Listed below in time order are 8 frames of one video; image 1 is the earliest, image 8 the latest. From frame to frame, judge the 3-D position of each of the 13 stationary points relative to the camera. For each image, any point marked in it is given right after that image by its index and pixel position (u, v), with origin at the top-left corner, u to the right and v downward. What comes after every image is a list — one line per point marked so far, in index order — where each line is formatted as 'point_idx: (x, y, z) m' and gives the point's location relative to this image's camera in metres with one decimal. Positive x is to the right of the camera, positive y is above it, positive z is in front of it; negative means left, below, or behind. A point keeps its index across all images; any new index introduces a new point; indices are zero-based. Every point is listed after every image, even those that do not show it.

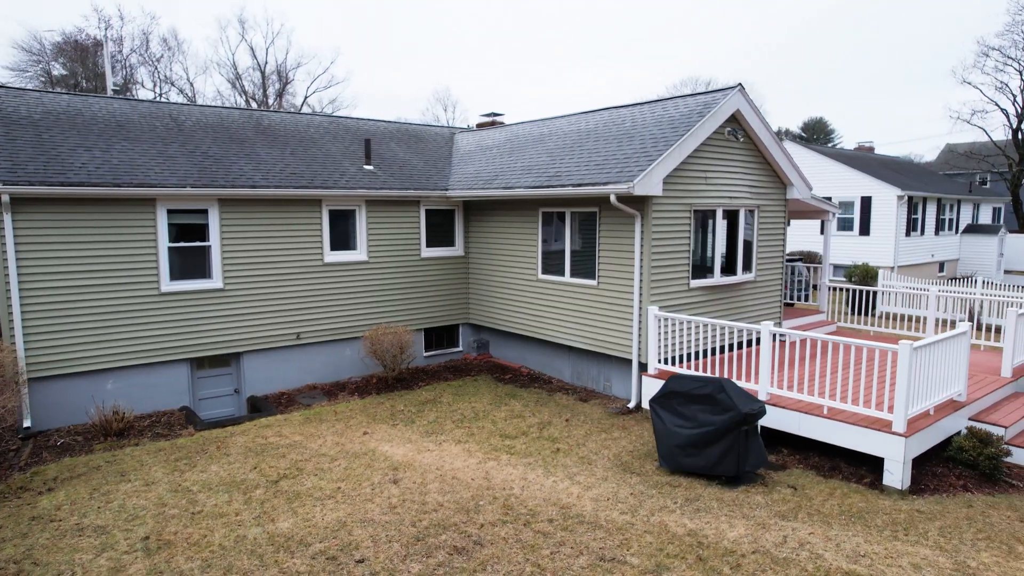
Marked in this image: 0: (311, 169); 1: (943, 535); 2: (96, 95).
0: (-3.2, +1.9, +10.3) m
1: (+3.7, -2.1, +5.5) m
2: (-6.7, +3.1, +10.5) m
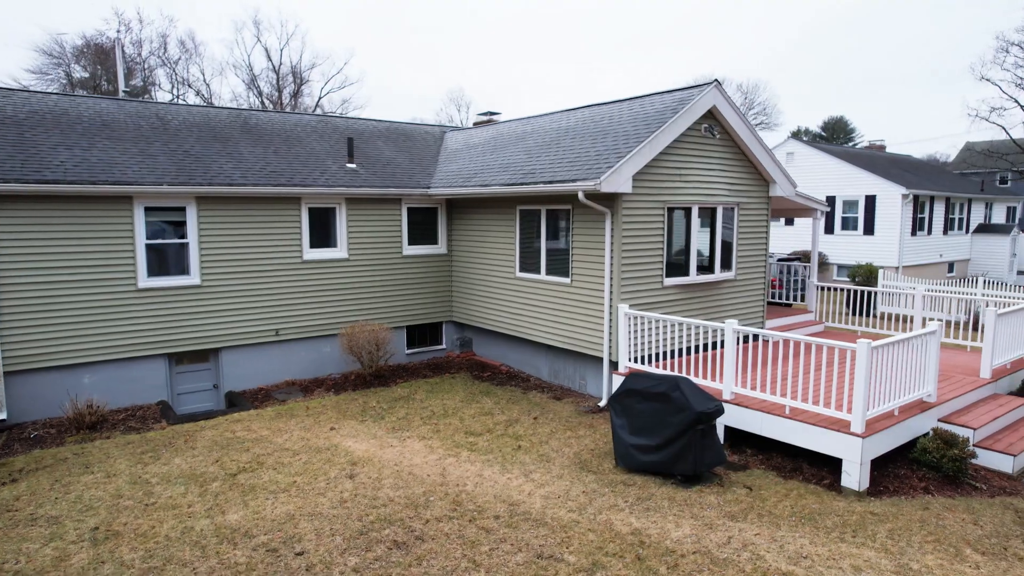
0: (-3.5, +2.0, +10.4) m
1: (+3.2, -2.1, +5.4) m
2: (-7.1, +3.2, +10.7) m
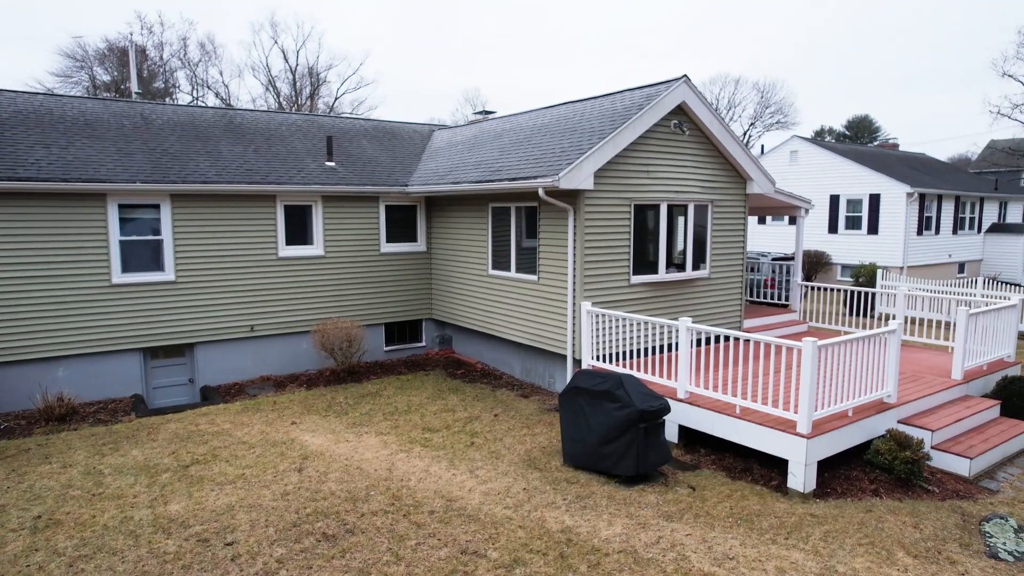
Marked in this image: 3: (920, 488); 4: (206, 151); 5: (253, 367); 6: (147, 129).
0: (-4.0, +2.0, +10.6) m
1: (+2.6, -2.1, +5.3) m
2: (-7.5, +3.3, +10.9) m
3: (+4.0, -1.9, +6.2) m
4: (-4.9, +2.2, +10.5) m
5: (-4.1, -1.3, +10.3) m
6: (-6.0, +2.6, +10.7) m
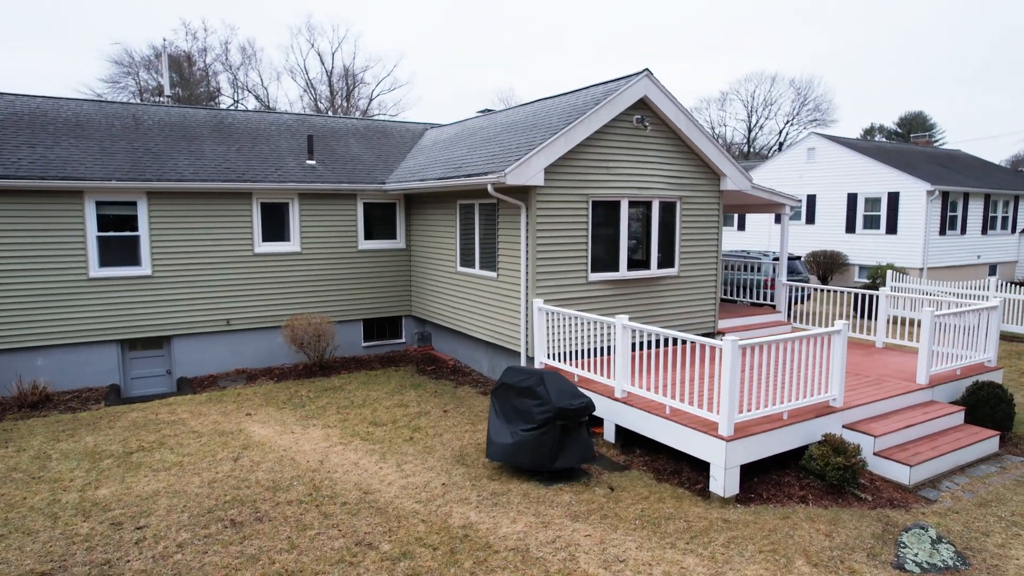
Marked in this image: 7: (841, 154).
0: (-4.4, +2.1, +10.8) m
1: (+1.7, -2.1, +5.1) m
2: (-7.9, +3.4, +11.4) m
3: (+3.2, -1.9, +6.0) m
4: (-5.4, +2.3, +10.8) m
5: (-4.6, -1.2, +10.5) m
6: (-6.5, +2.7, +11.1) m
7: (+10.1, +4.1, +19.8) m
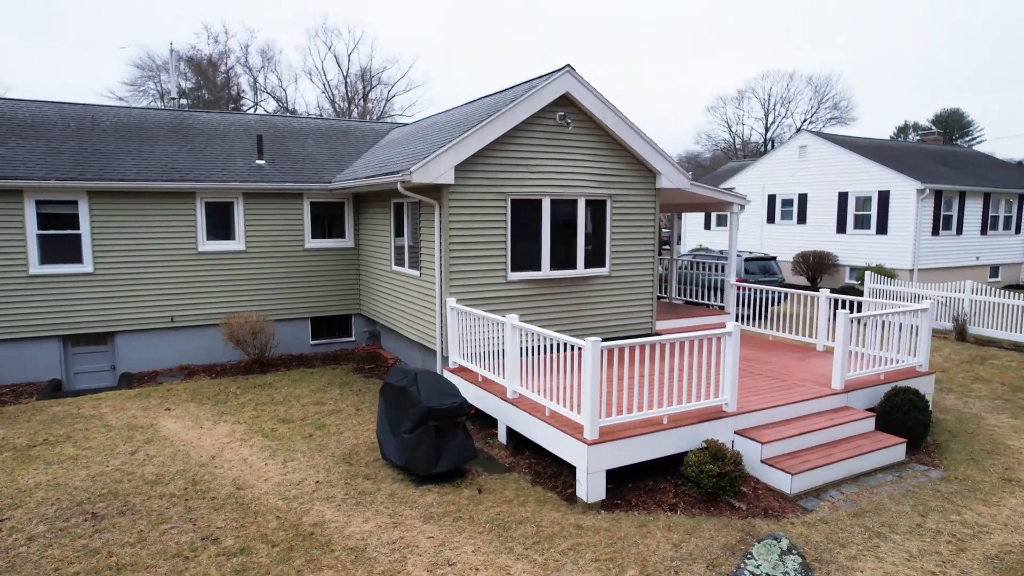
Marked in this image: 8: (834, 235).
0: (-5.4, +2.1, +11.0) m
1: (+0.4, -2.0, +5.0) m
2: (-8.8, +3.4, +11.8) m
3: (+1.9, -1.9, +5.8) m
4: (-6.4, +2.4, +11.0) m
5: (-5.6, -1.1, +10.7) m
6: (-7.4, +2.8, +11.4) m
7: (+9.5, +4.1, +19.2) m
8: (+9.6, +1.6, +19.3) m
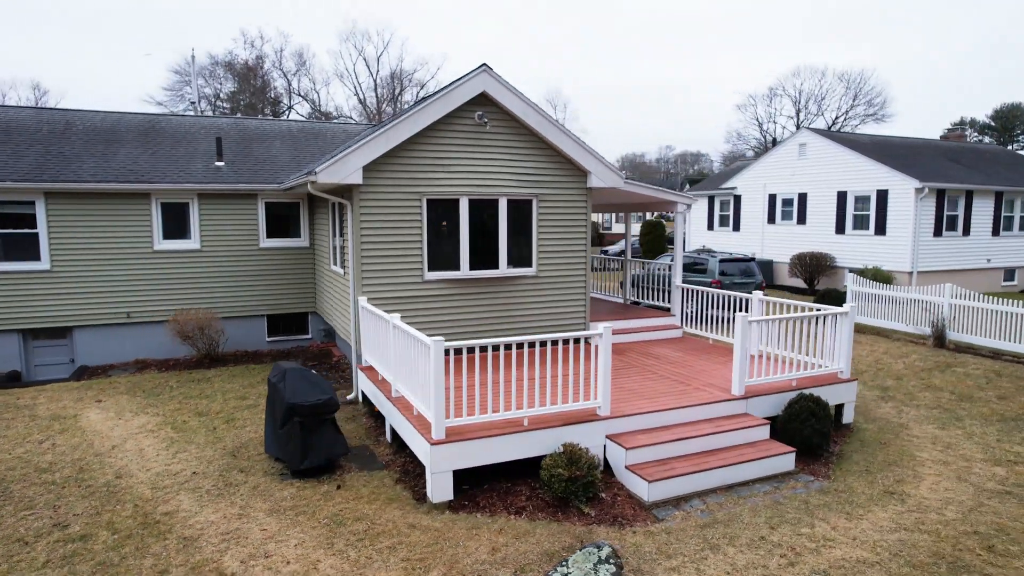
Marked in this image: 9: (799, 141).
0: (-6.3, +2.2, +11.4) m
1: (-1.0, -2.0, +5.0) m
2: (-9.7, +3.5, +12.4) m
3: (+0.6, -1.9, +5.7) m
4: (-7.3, +2.4, +11.5) m
5: (-6.6, -1.1, +11.1) m
6: (-8.3, +2.8, +11.9) m
7: (+9.2, +4.0, +18.5) m
8: (+9.3, +1.5, +18.6) m
9: (+8.7, +4.5, +19.6) m
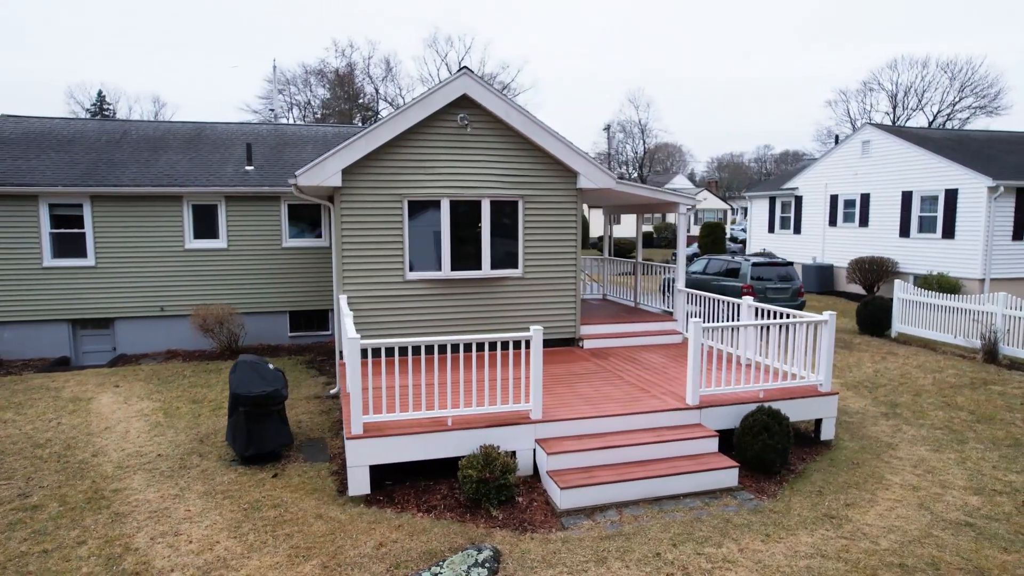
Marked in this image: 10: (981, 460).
0: (-6.1, +2.2, +12.3) m
1: (-1.8, -2.0, +5.2) m
2: (-9.3, +3.6, +13.8) m
3: (-0.2, -1.9, +5.6) m
4: (-7.1, +2.5, +12.5) m
5: (-6.5, -1.0, +12.1) m
6: (-8.0, +2.9, +13.1) m
7: (+10.2, +3.8, +17.2) m
8: (+10.3, +1.3, +17.2) m
9: (+10.0, +4.3, +18.3) m
10: (+4.9, -1.8, +6.7) m
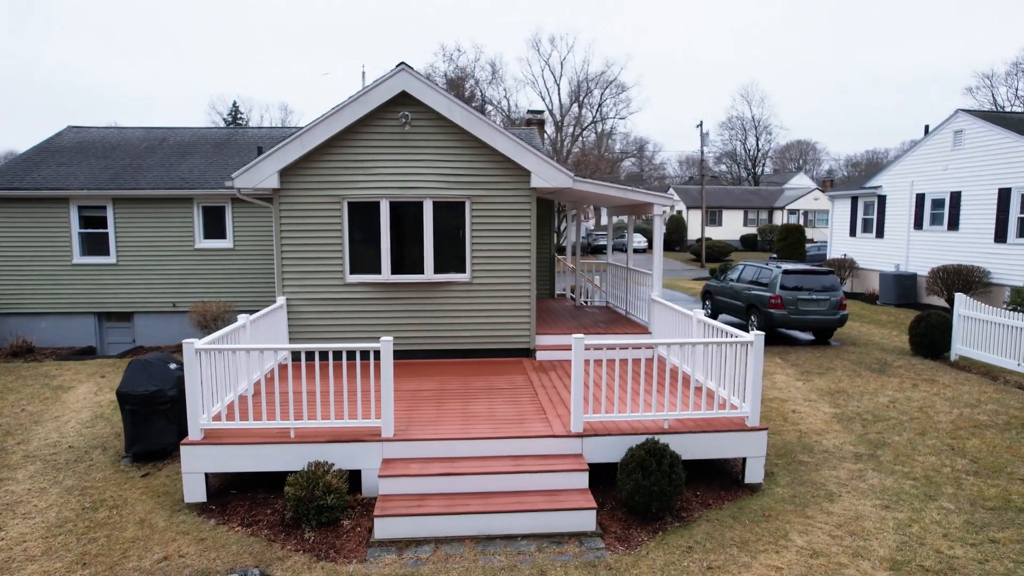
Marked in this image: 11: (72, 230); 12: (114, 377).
0: (-6.2, +2.3, +12.9) m
1: (-3.4, -2.0, +5.2) m
2: (-8.9, +3.7, +15.0) m
3: (-1.7, -2.0, +5.3) m
4: (-7.0, +2.6, +13.3) m
5: (-6.6, -0.9, +12.8) m
6: (-7.8, +3.0, +14.1) m
7: (+10.9, +3.4, +14.6) m
8: (+10.9, +1.0, +14.6) m
9: (+10.8, +3.9, +15.7) m
10: (+3.5, -2.0, +5.4) m
11: (-8.4, +1.1, +12.4) m
12: (-6.3, -1.4, +10.2) m
